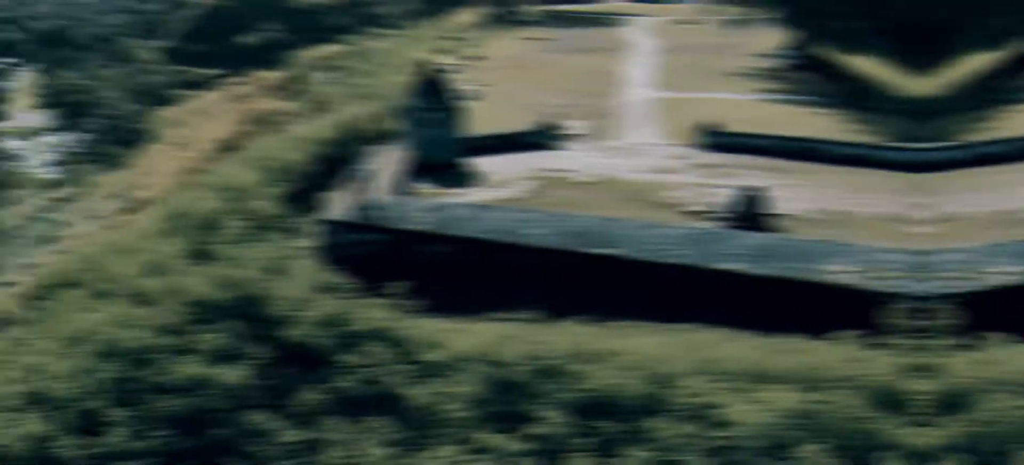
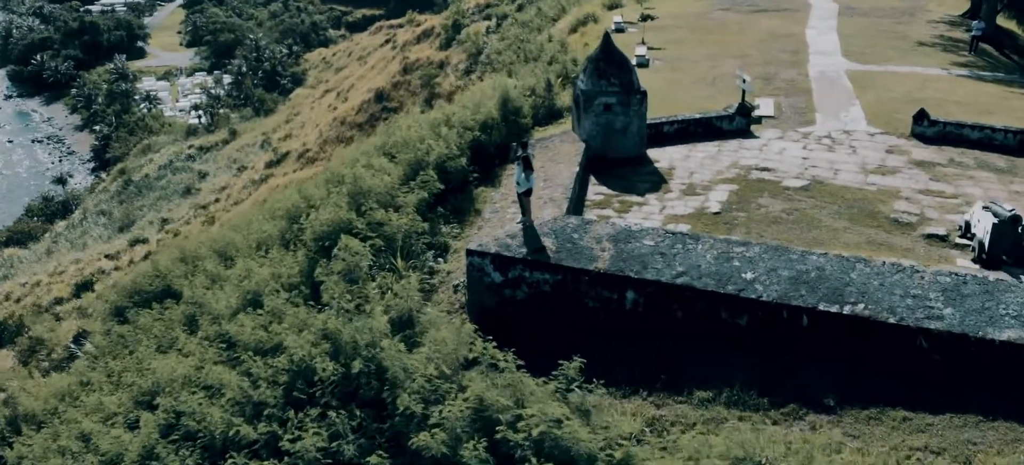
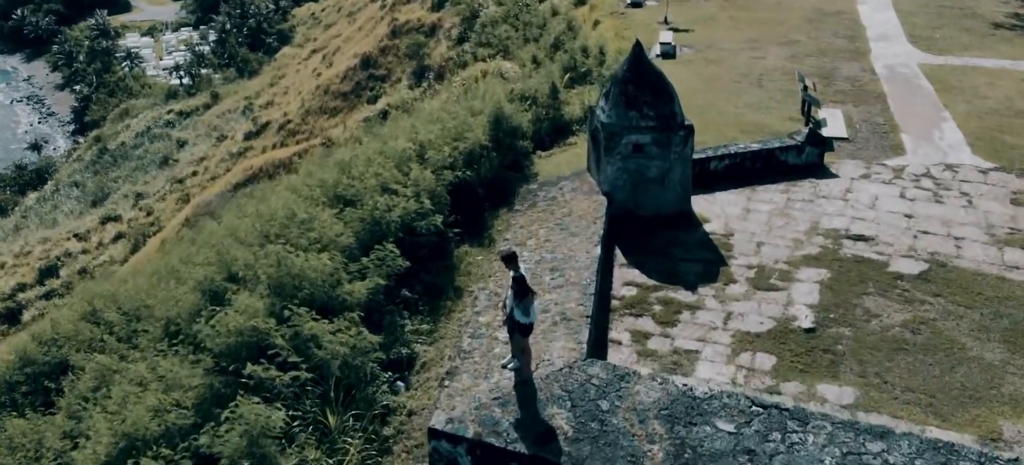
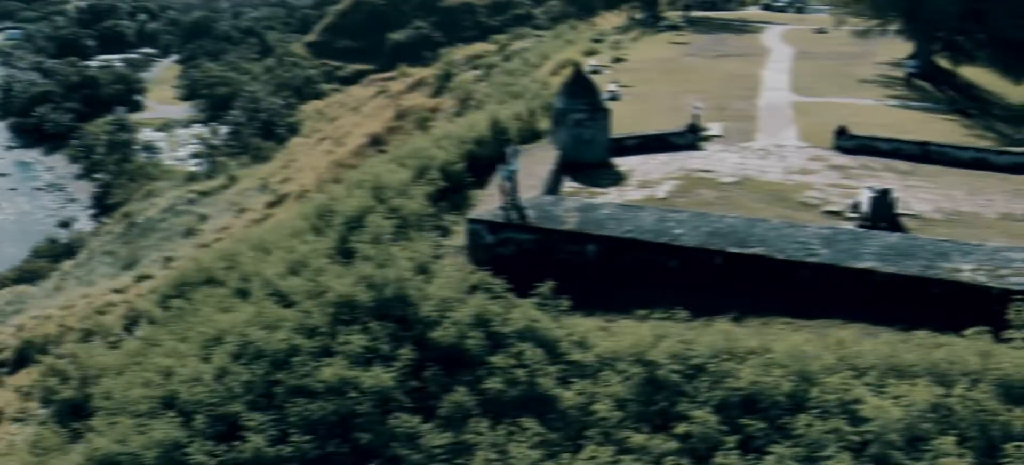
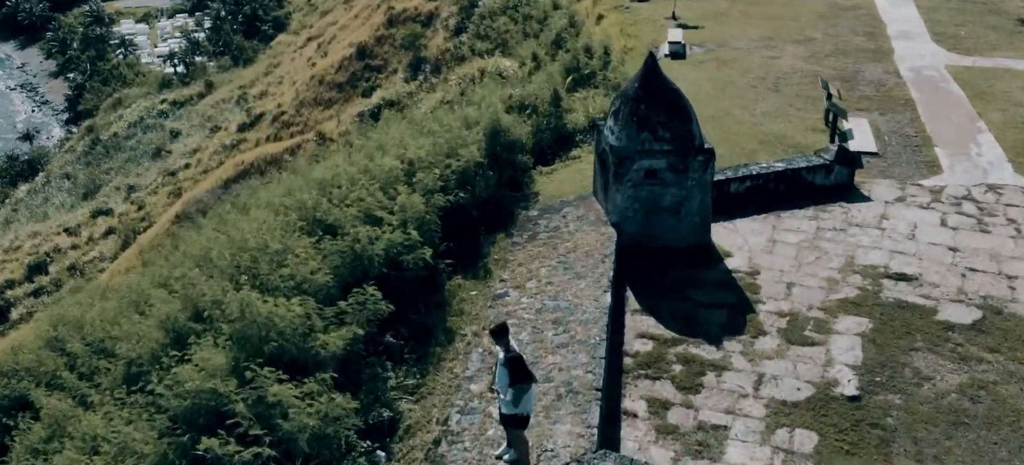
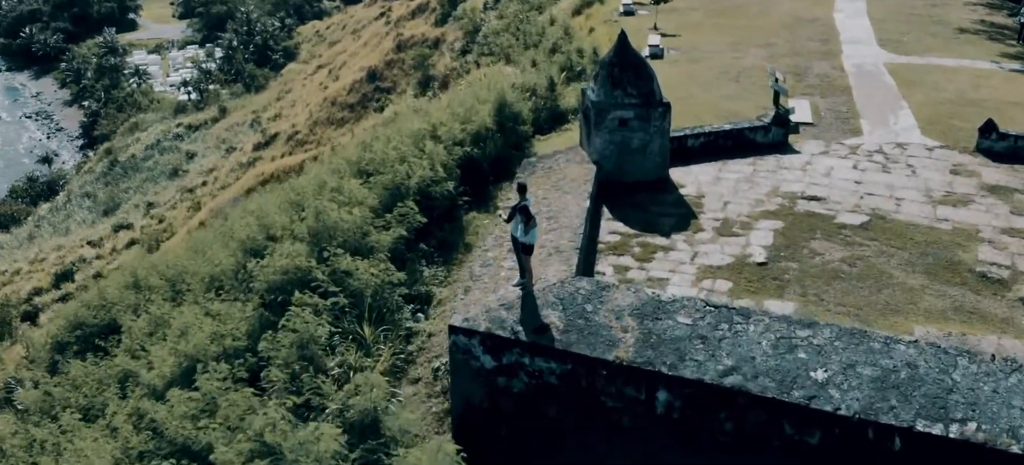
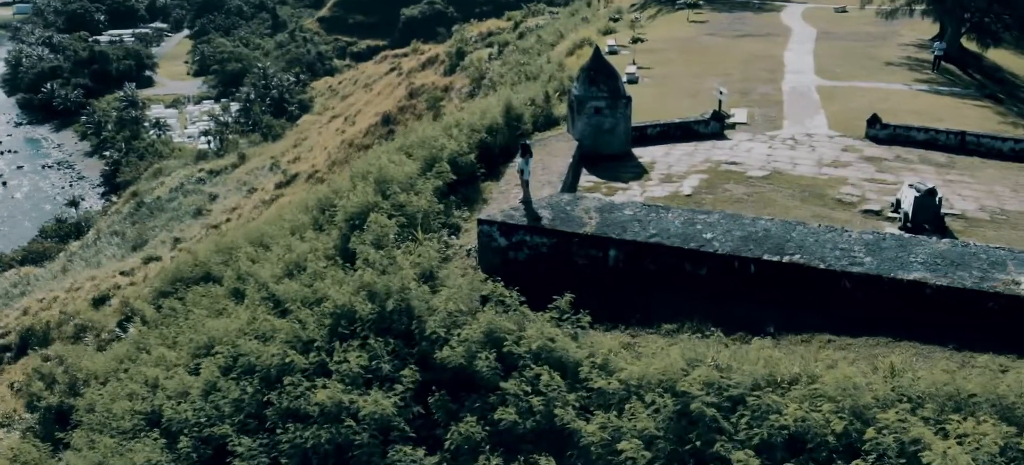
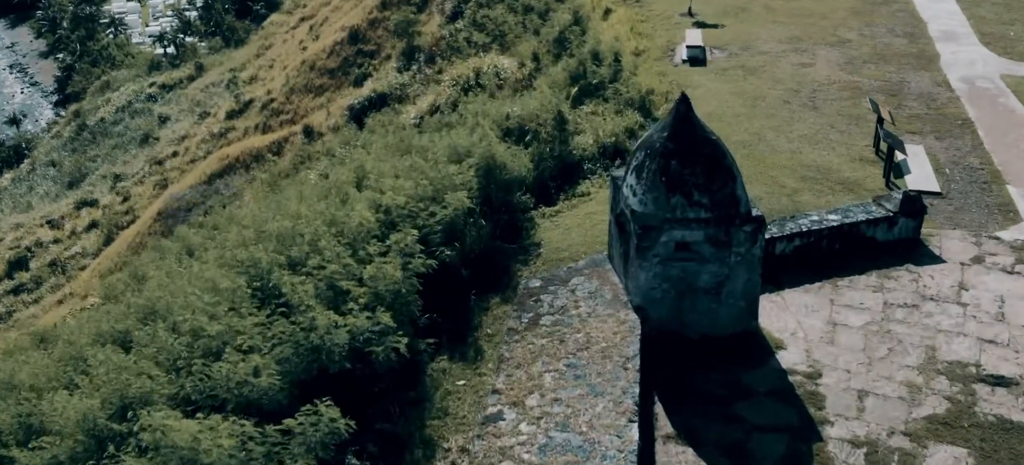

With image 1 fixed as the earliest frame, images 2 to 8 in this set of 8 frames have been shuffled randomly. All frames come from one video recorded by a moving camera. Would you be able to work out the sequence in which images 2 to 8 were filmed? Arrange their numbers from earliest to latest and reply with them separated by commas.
4, 7, 2, 6, 3, 5, 8
